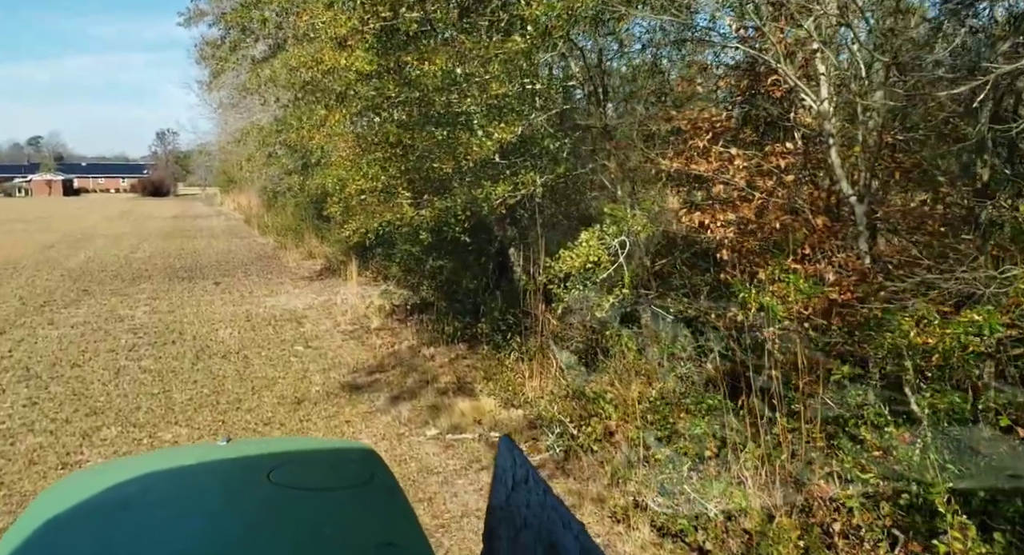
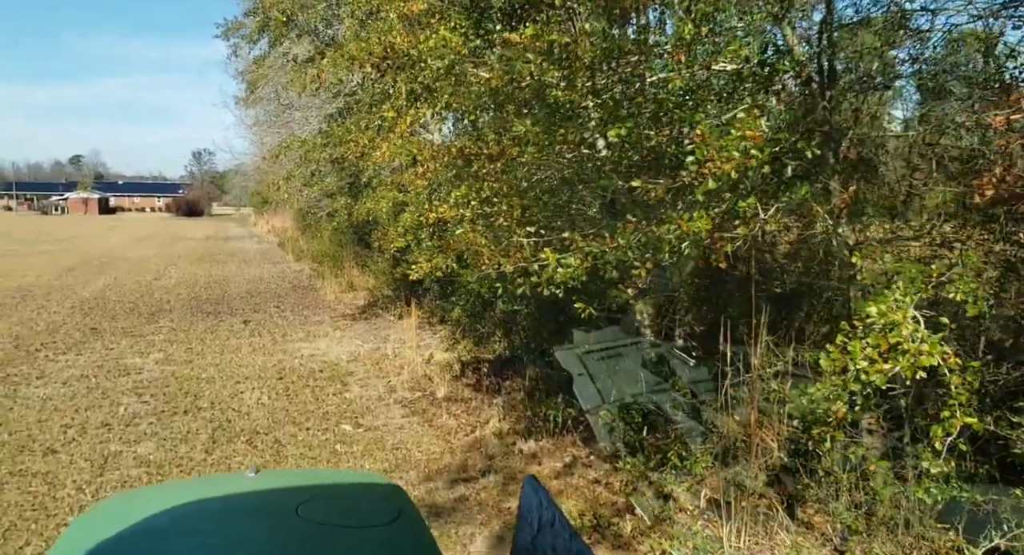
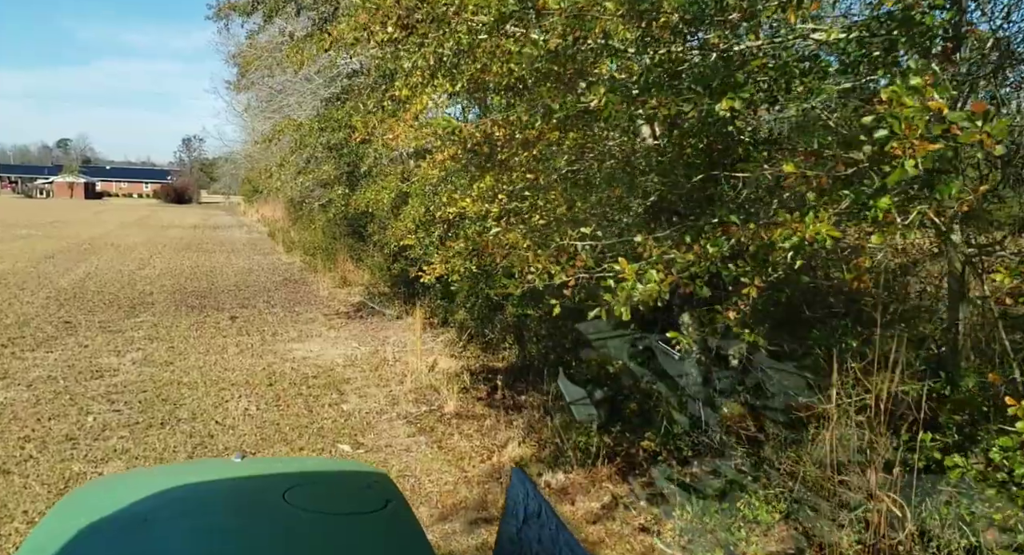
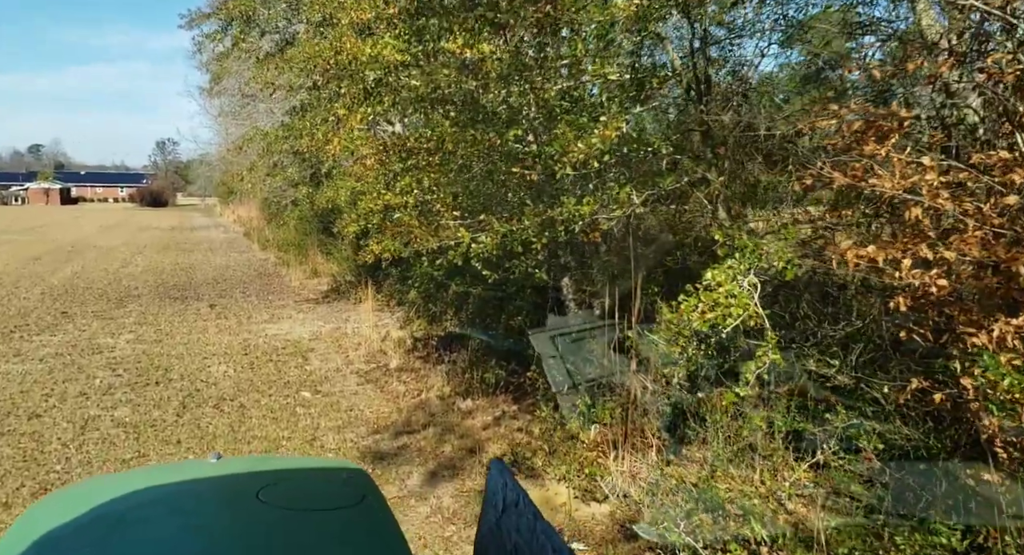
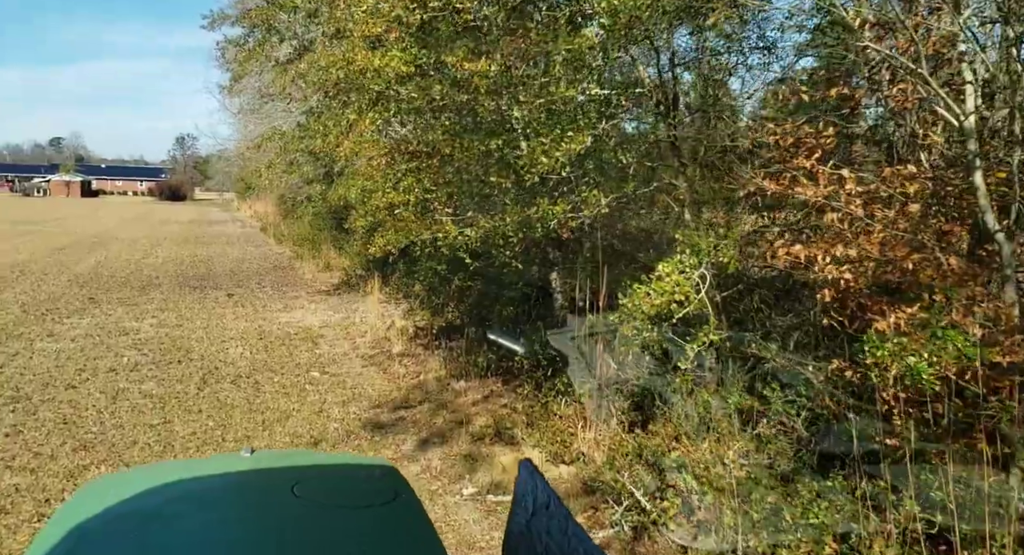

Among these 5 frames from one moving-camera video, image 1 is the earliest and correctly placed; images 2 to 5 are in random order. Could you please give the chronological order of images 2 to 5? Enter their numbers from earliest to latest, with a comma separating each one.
5, 4, 2, 3
